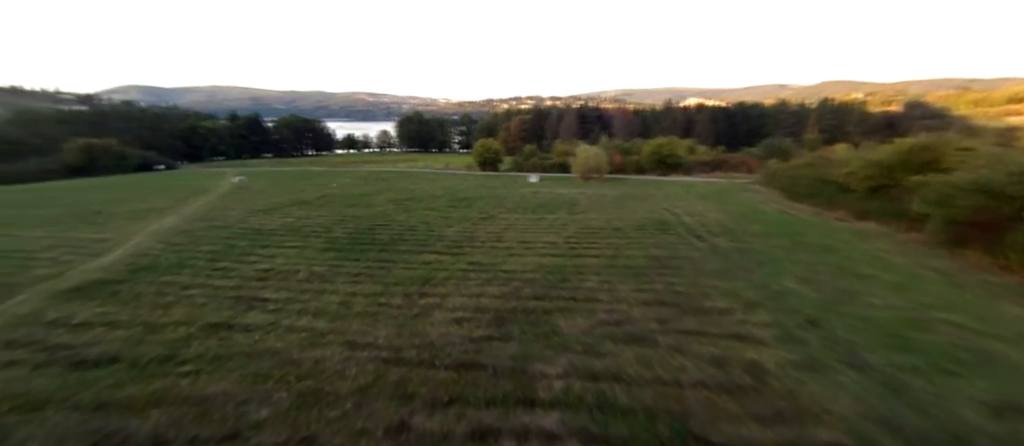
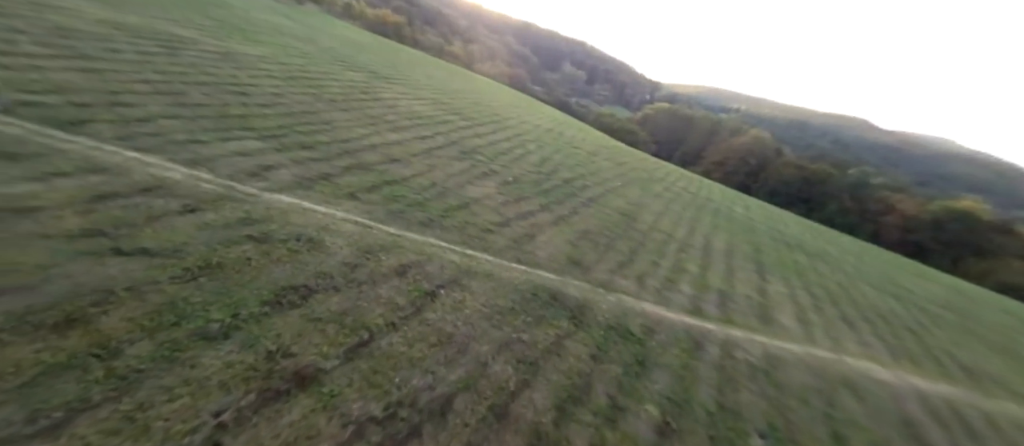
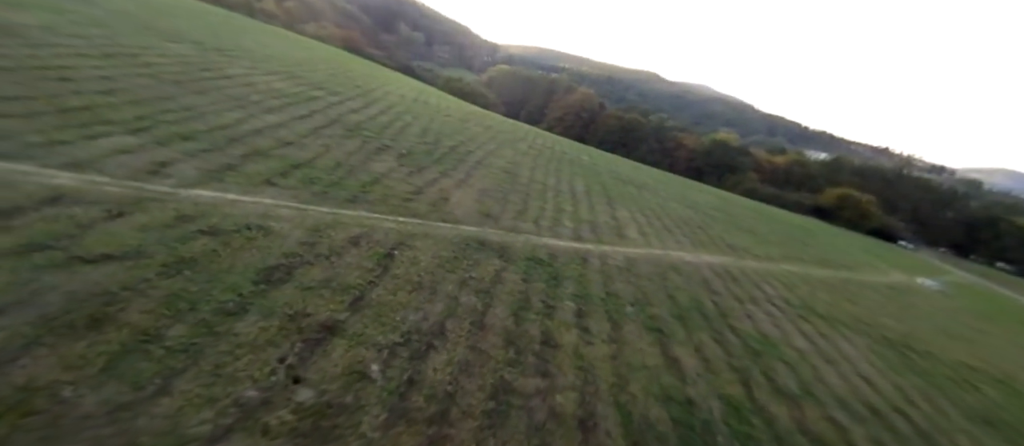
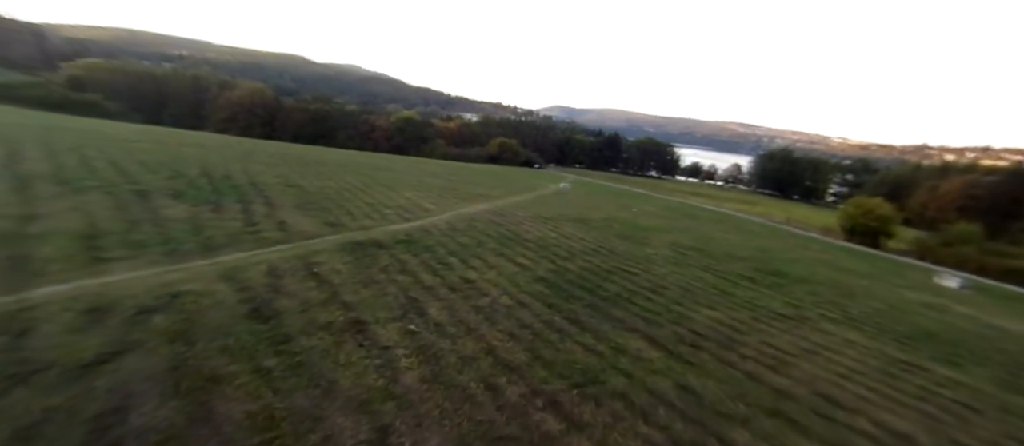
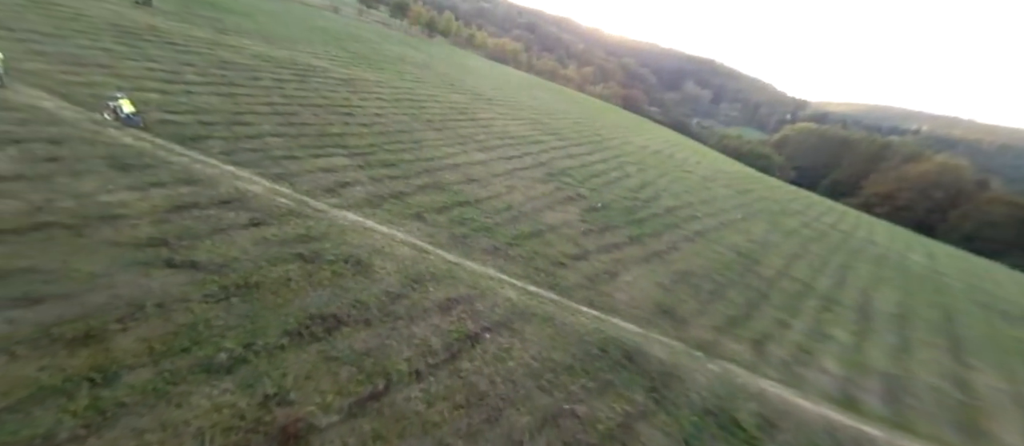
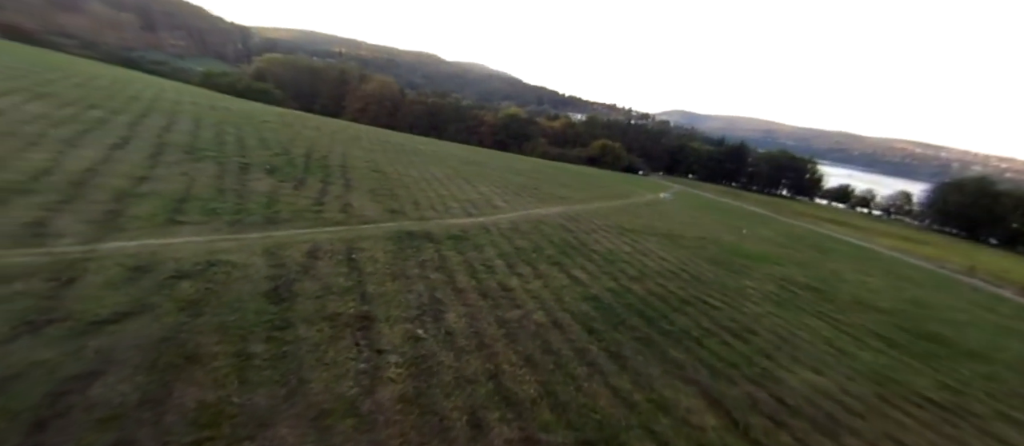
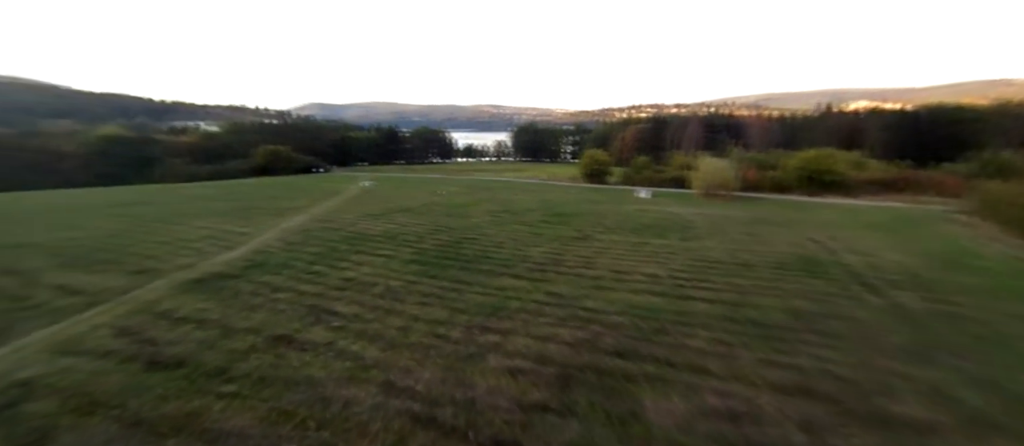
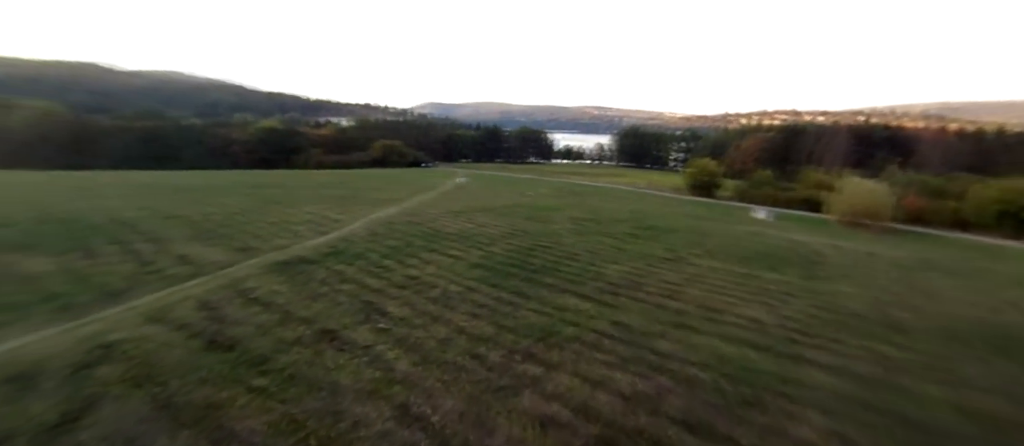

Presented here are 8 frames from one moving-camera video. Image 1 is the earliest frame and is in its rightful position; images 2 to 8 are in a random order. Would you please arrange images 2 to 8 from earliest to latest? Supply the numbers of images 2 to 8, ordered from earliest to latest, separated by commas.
7, 8, 4, 6, 3, 2, 5
